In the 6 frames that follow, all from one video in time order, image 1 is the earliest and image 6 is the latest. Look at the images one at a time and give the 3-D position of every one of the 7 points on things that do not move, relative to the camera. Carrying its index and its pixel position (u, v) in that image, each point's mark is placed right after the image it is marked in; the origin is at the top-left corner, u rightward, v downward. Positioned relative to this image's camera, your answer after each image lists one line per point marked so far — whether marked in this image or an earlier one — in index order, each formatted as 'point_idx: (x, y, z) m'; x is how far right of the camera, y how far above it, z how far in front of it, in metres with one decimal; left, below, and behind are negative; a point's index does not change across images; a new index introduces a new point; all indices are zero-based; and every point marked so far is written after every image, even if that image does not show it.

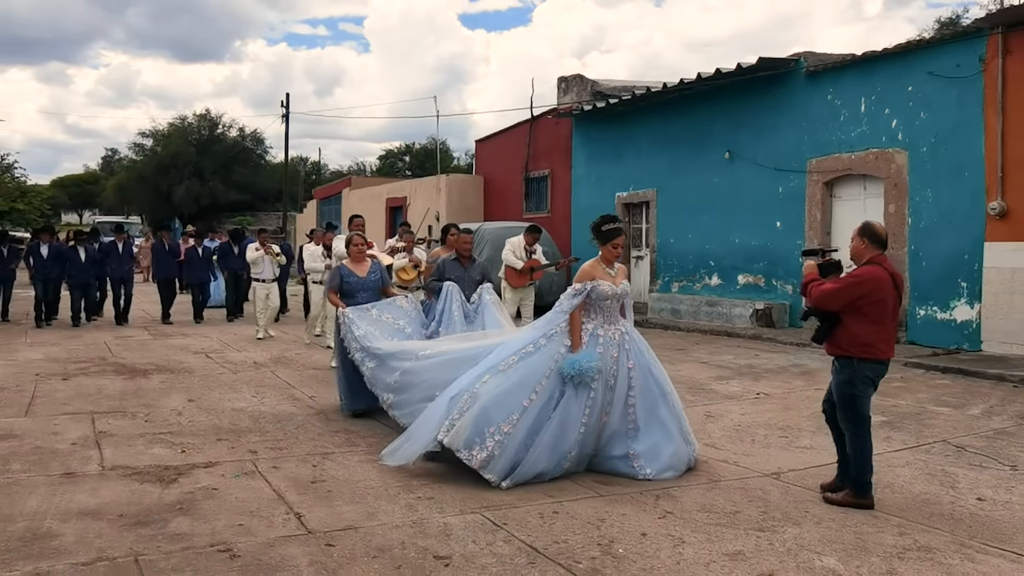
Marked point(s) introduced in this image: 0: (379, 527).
0: (-0.6, -1.1, +4.3) m
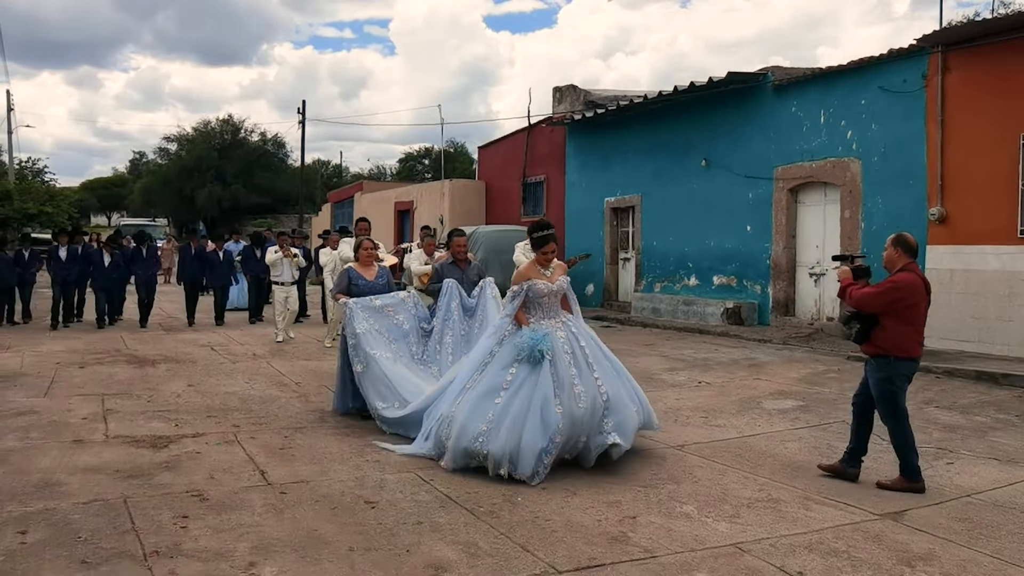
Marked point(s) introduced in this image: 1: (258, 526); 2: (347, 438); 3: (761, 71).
0: (-1.1, -1.1, +5.3) m
1: (-1.2, -1.1, +4.5) m
2: (-1.2, -1.1, +6.6) m
3: (+3.6, +3.1, +13.2) m
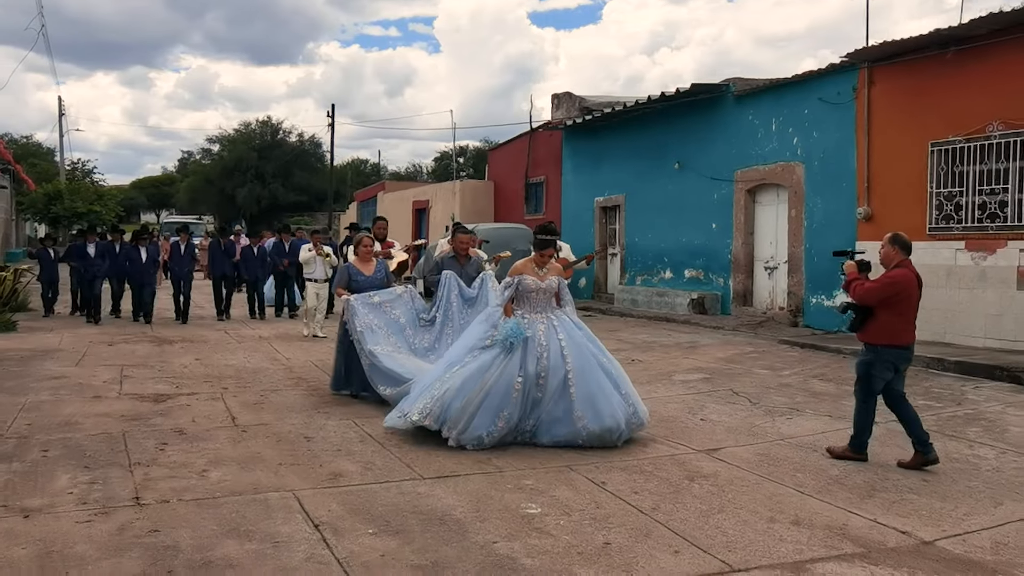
0: (-1.7, -1.0, +6.8) m
1: (-1.9, -1.0, +6.0) m
2: (-1.7, -0.9, +8.1) m
3: (+3.3, +3.2, +14.5) m
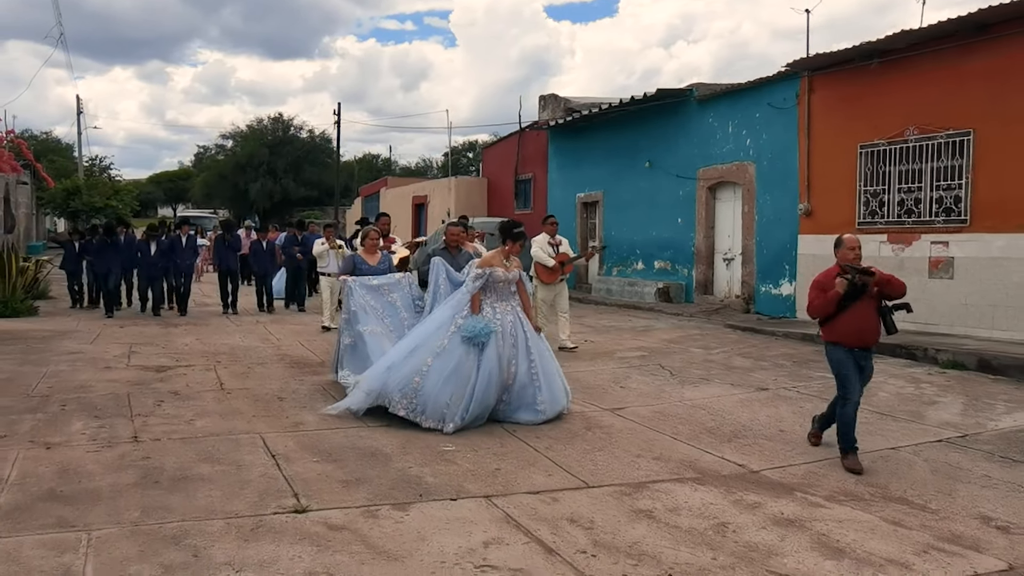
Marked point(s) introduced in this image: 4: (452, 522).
0: (-2.2, -0.9, +8.0) m
1: (-2.4, -0.9, +7.2) m
2: (-2.2, -0.8, +9.3) m
3: (+3.0, +3.4, +15.6) m
4: (-0.3, -1.1, +4.5) m
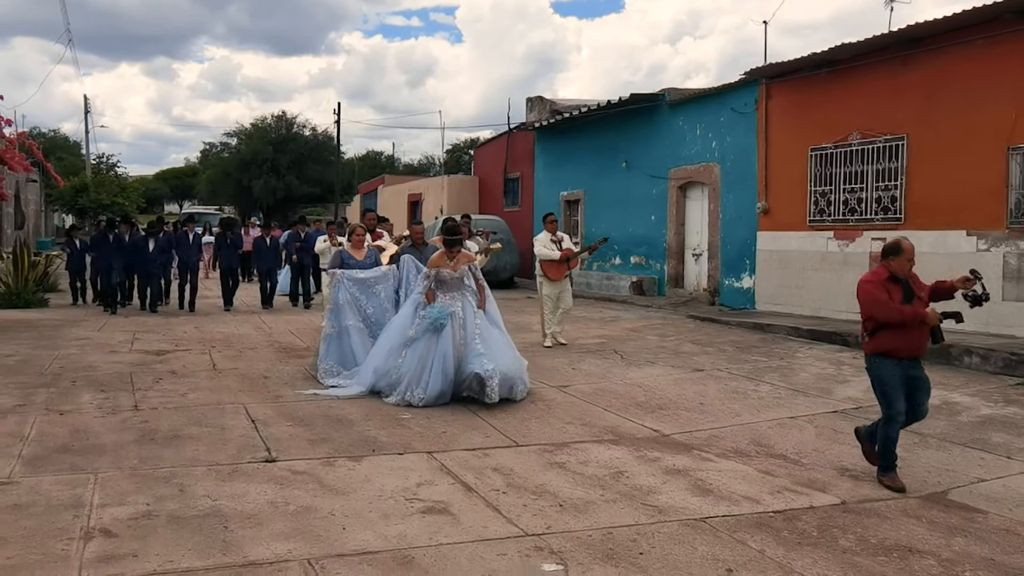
0: (-2.6, -0.8, +9.0) m
1: (-2.8, -0.8, +8.2) m
2: (-2.6, -0.7, +10.3) m
3: (+2.6, +3.5, +16.5) m
4: (-0.7, -1.1, +5.5) m
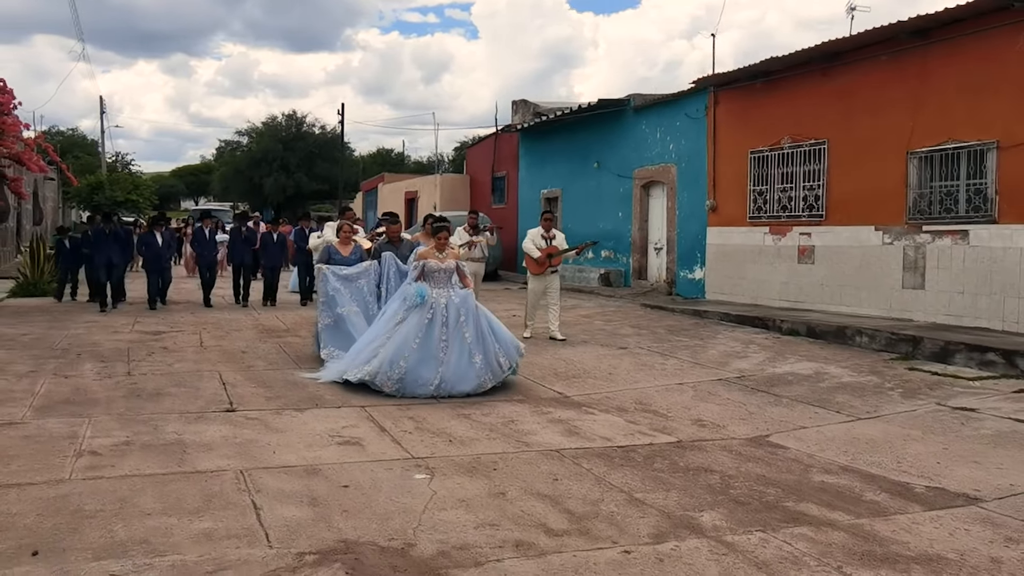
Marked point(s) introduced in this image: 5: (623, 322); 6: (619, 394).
0: (-3.1, -0.6, +10.3) m
1: (-3.4, -0.7, +9.5) m
2: (-3.1, -0.6, +11.6) m
3: (+2.2, +3.7, +17.7) m
4: (-1.3, -0.9, +6.8) m
5: (+1.5, -0.5, +12.6) m
6: (+0.9, -0.9, +8.0) m
